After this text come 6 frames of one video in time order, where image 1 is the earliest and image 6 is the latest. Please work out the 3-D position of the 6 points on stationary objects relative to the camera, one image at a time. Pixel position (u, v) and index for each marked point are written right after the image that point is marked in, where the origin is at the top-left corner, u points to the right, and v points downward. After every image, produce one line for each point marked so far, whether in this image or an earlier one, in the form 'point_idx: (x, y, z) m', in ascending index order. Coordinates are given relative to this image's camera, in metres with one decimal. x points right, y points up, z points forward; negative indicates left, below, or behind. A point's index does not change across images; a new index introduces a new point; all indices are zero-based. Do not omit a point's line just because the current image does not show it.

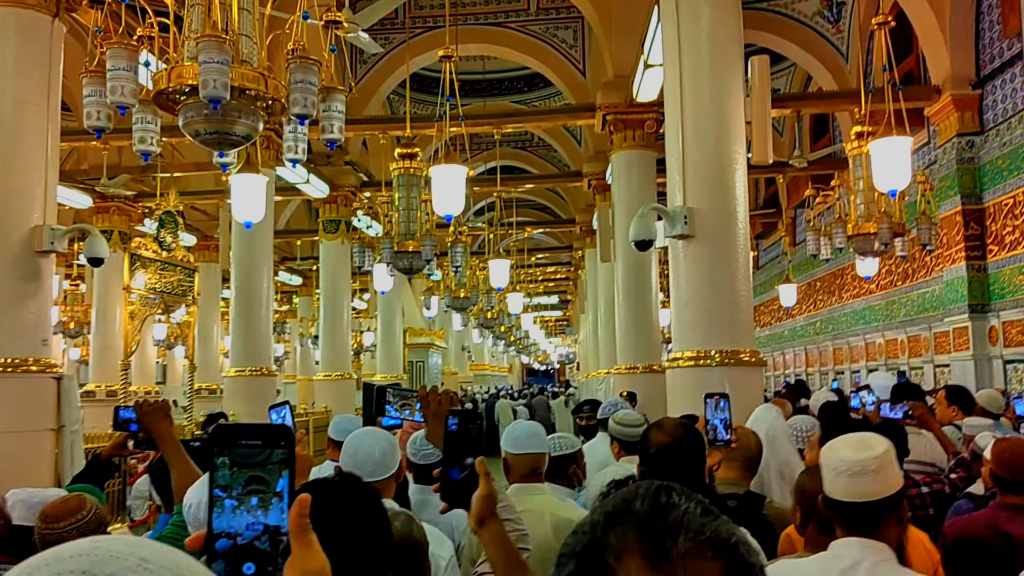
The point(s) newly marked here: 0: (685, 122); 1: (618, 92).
0: (+1.2, +1.1, +5.7) m
1: (+1.3, +2.5, +10.4) m
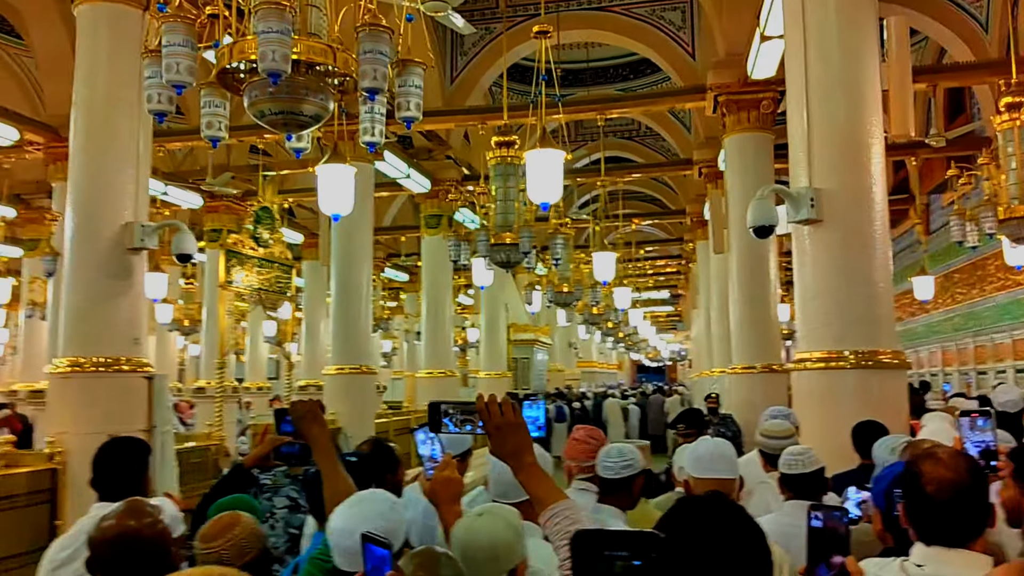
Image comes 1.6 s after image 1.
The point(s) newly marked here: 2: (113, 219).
0: (+1.8, +1.2, +5.1) m
1: (+2.6, +2.5, +9.6) m
2: (-2.9, +0.5, +5.9) m
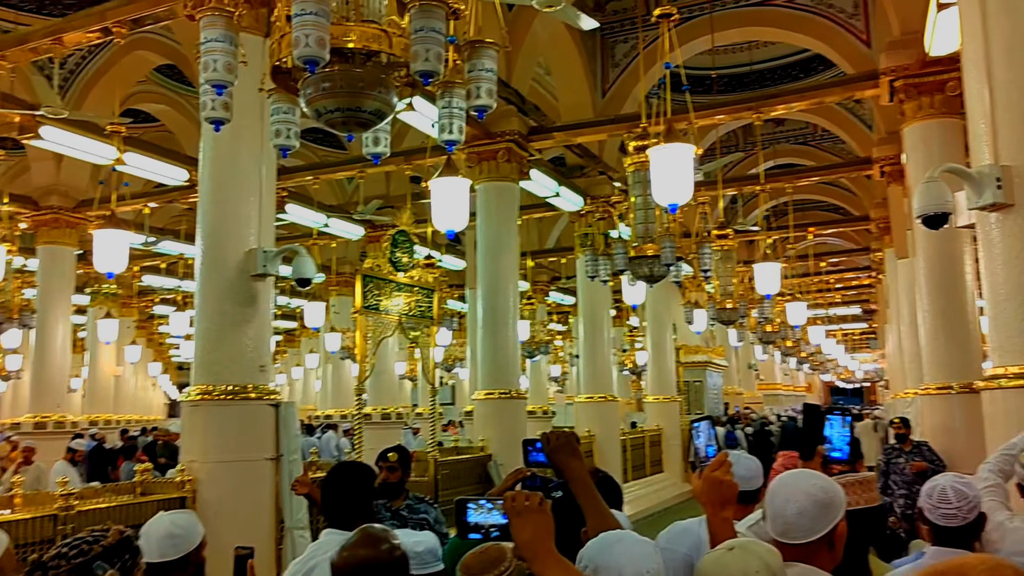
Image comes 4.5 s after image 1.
0: (+2.4, +1.2, +4.1) m
1: (+4.1, +2.4, +8.5) m
2: (-2.0, +0.3, +6.0) m
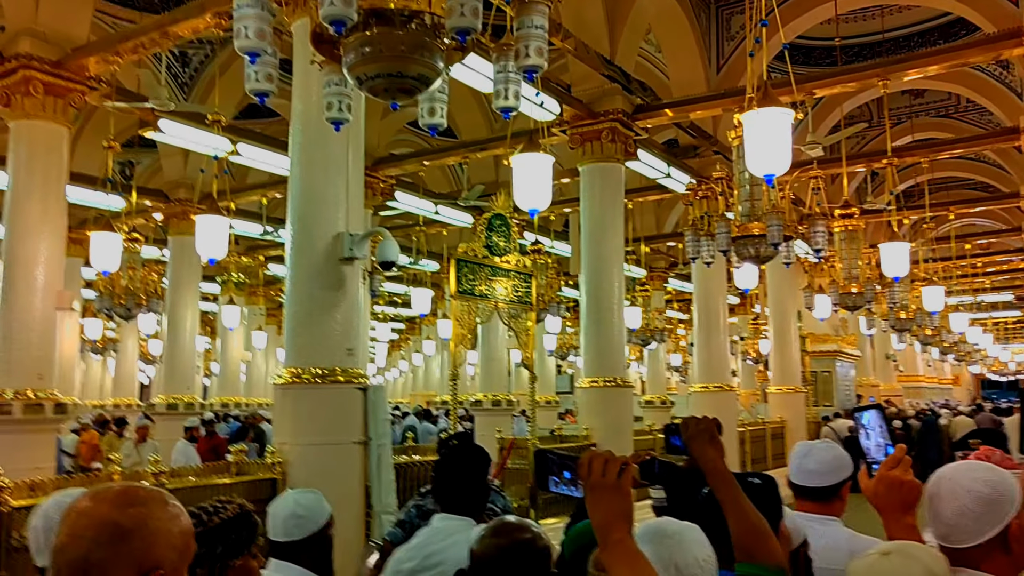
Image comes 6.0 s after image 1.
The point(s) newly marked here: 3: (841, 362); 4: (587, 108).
0: (+2.7, +1.3, +3.5) m
1: (+5.0, +2.6, +7.5) m
2: (-1.4, +0.4, +6.0) m
3: (+7.6, -1.7, +19.1) m
4: (+0.9, +2.3, +10.3) m
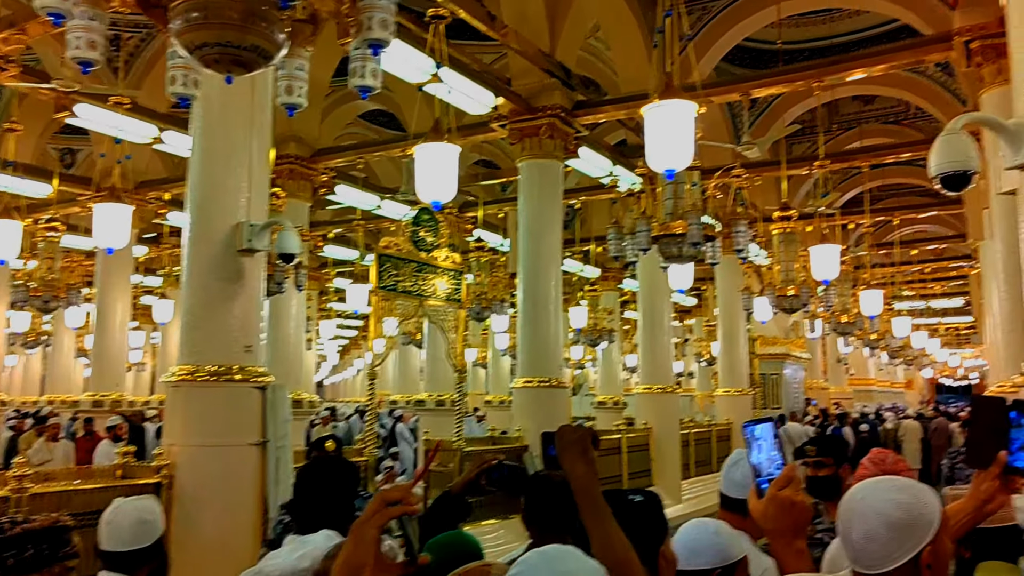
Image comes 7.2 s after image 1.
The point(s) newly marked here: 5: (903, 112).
0: (+2.2, +1.3, +3.3) m
1: (+4.3, +2.6, +7.4) m
2: (-2.0, +0.5, +5.7) m
3: (+6.5, -1.8, +19.1) m
4: (+0.2, +2.3, +10.1) m
5: (+7.8, +3.6, +16.5) m
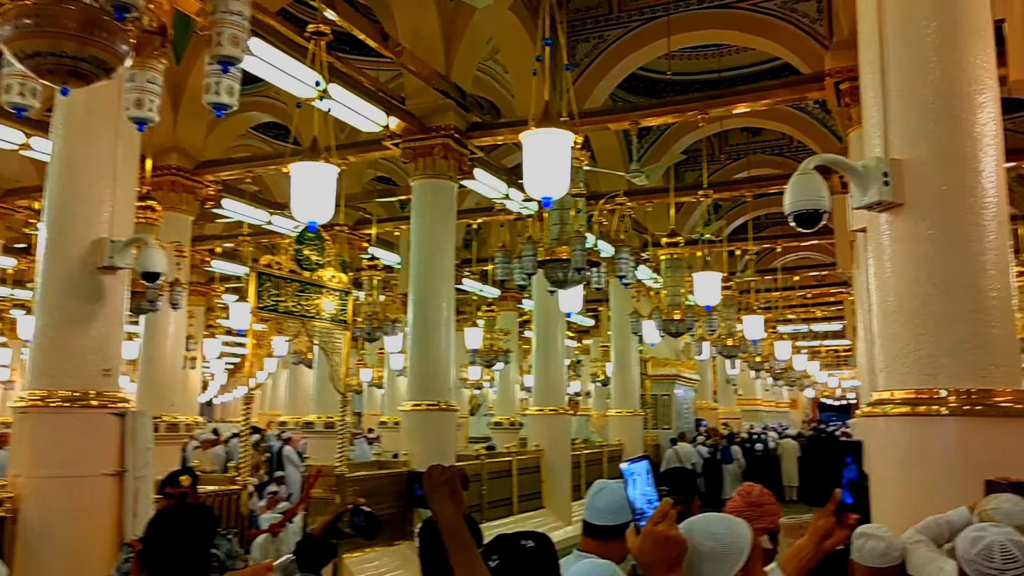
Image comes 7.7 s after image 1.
0: (+1.6, +1.1, +3.5) m
1: (+3.3, +2.3, +7.9) m
2: (-2.8, +0.4, +5.3) m
3: (+4.0, -2.3, +19.6) m
4: (-1.1, +2.0, +10.0) m
5: (+5.8, +3.1, +17.3) m
